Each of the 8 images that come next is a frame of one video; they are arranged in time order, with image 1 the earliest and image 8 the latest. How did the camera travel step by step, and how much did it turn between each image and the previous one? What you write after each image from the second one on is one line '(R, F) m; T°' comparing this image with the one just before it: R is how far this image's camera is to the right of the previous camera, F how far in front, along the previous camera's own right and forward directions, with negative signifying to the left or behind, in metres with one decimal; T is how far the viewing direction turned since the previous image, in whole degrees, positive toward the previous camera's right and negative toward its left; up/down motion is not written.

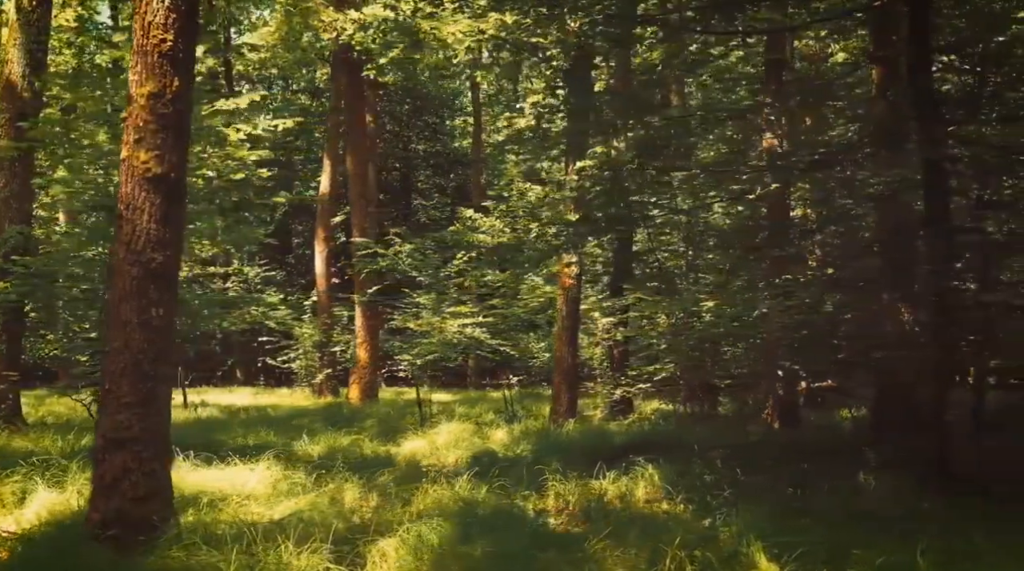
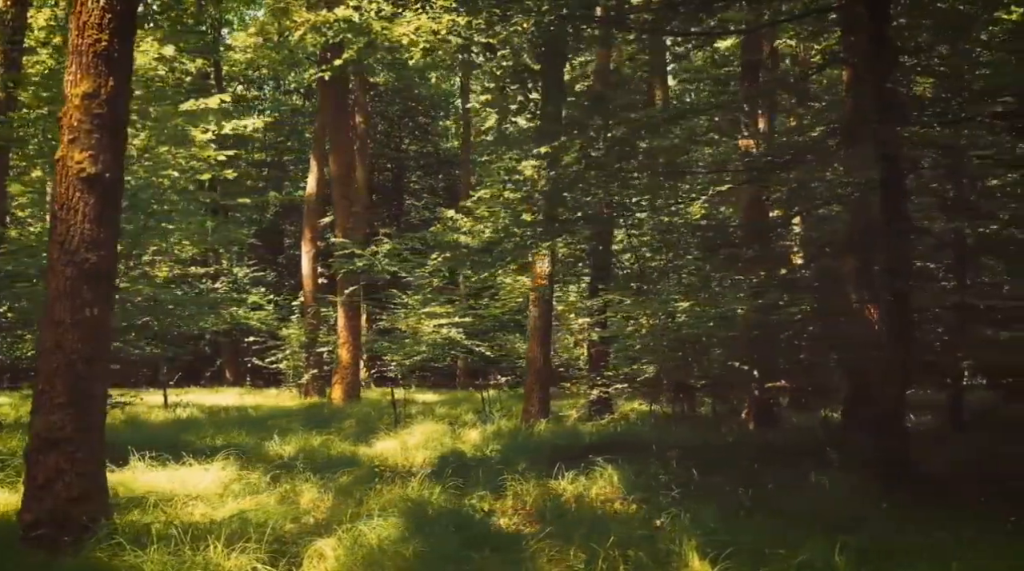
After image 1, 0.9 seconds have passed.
(+0.2, 0.0) m; 0°
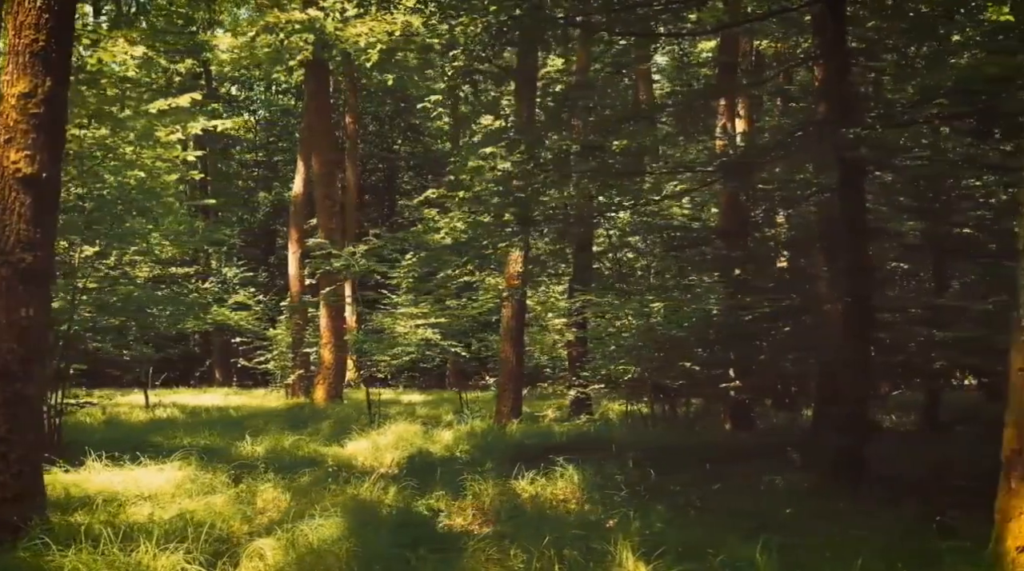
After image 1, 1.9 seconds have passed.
(+0.2, 0.0) m; 0°
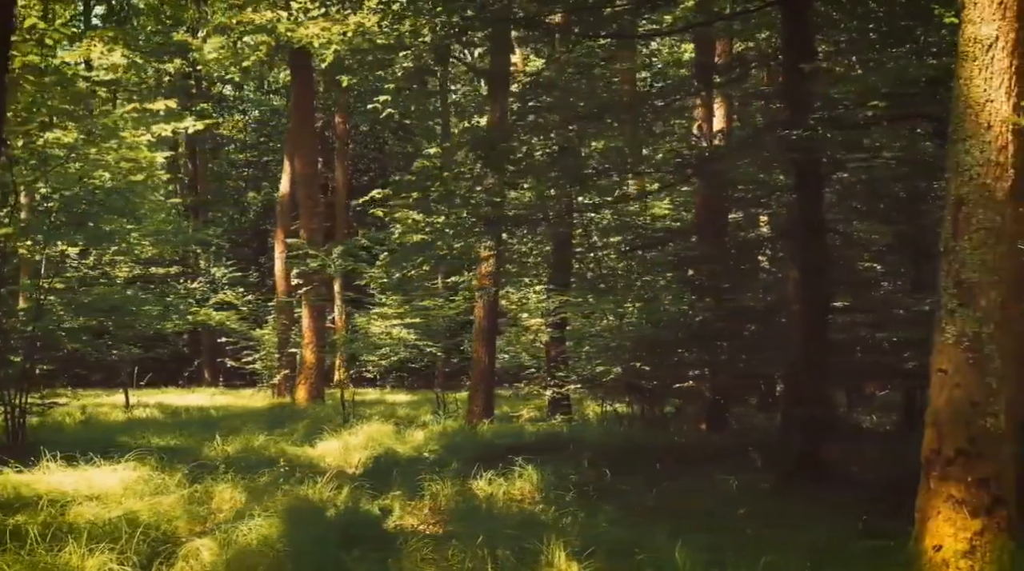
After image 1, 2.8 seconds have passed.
(+0.3, 0.0) m; 0°
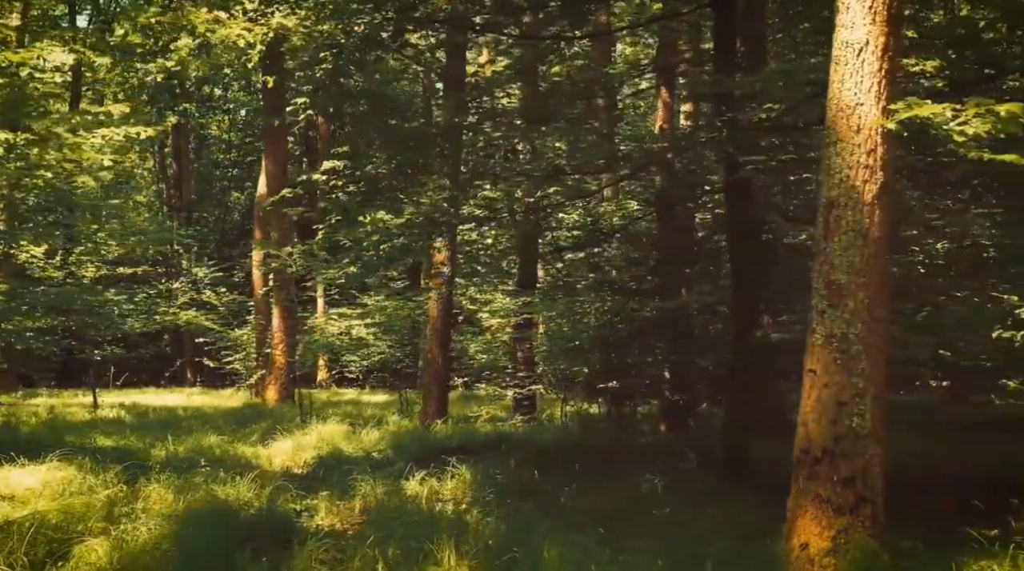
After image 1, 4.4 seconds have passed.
(+0.4, 0.0) m; +1°
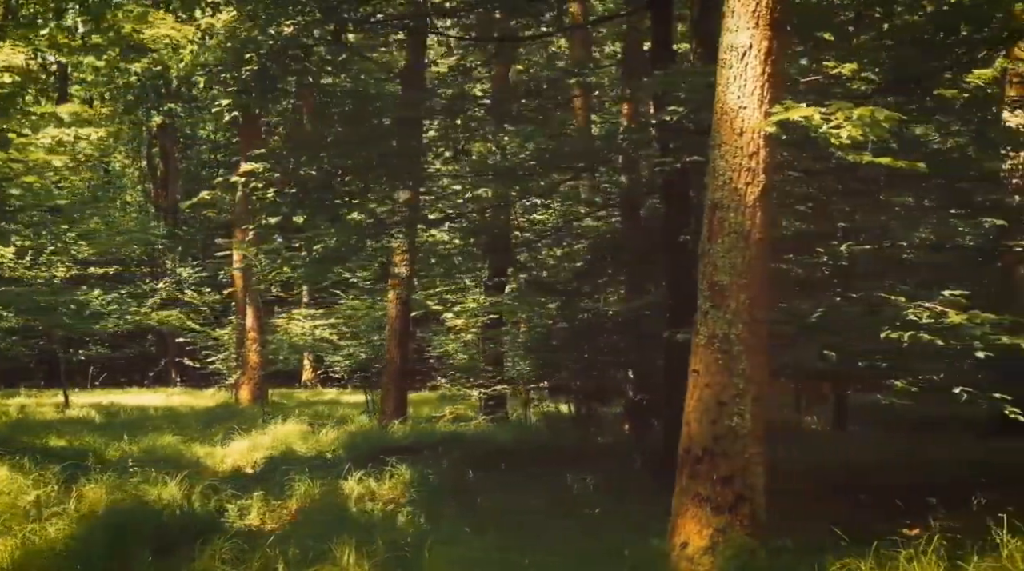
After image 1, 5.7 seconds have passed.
(+0.4, 0.0) m; +1°
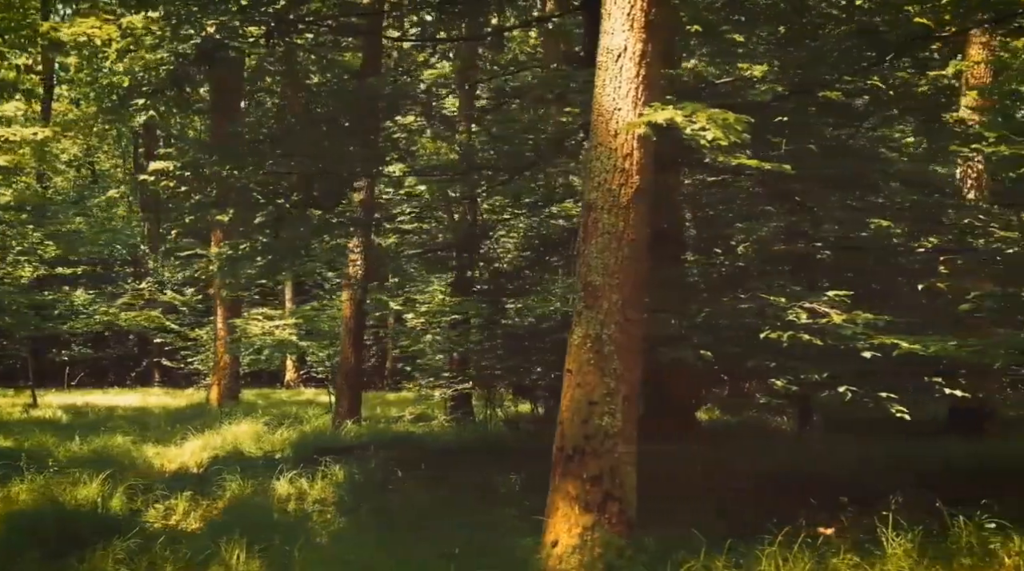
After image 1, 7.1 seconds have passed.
(+0.4, 0.0) m; +1°
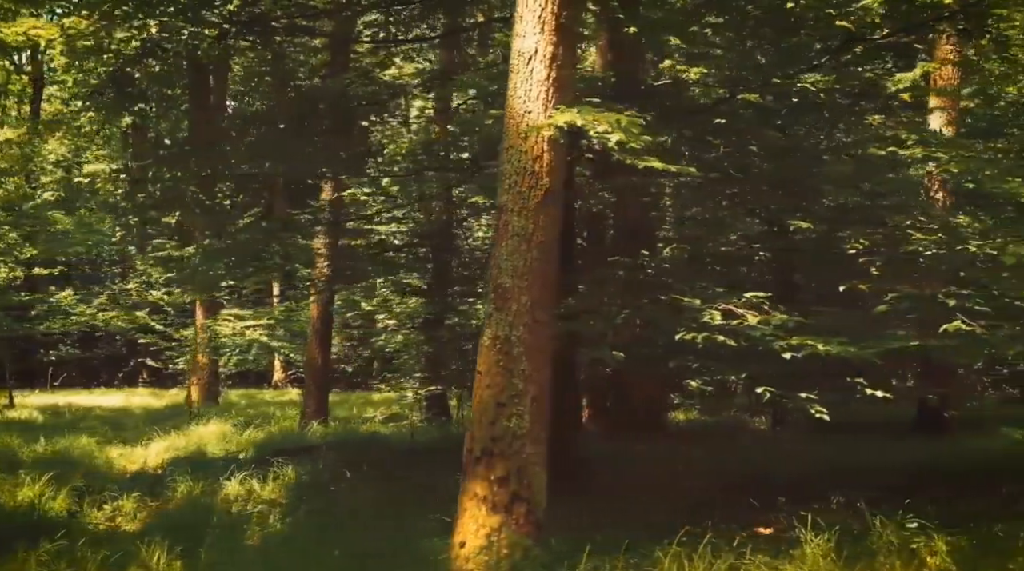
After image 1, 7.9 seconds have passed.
(+0.3, 0.0) m; 0°
